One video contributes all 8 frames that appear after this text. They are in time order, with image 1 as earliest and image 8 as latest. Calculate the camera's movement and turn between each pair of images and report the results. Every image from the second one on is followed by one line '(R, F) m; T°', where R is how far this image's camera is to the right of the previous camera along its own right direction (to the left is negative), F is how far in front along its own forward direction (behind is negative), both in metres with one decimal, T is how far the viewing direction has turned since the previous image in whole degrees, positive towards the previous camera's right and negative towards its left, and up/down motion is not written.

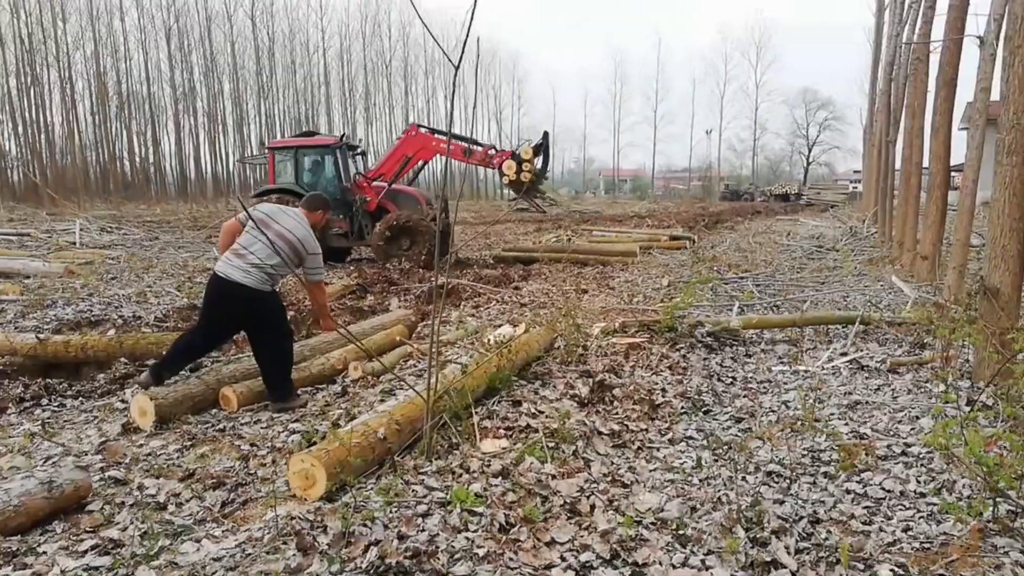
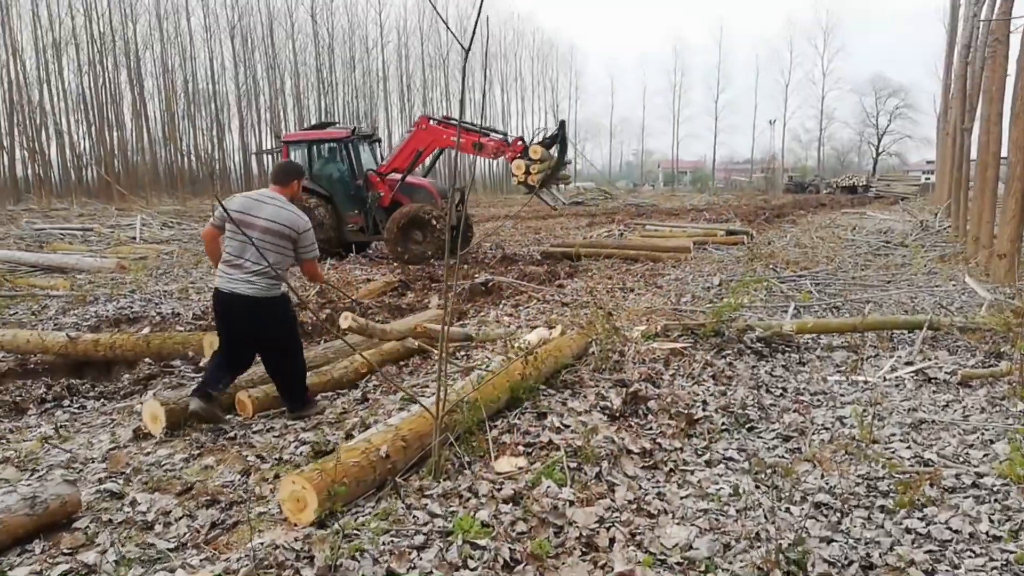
(+0.2, +0.3) m; -4°
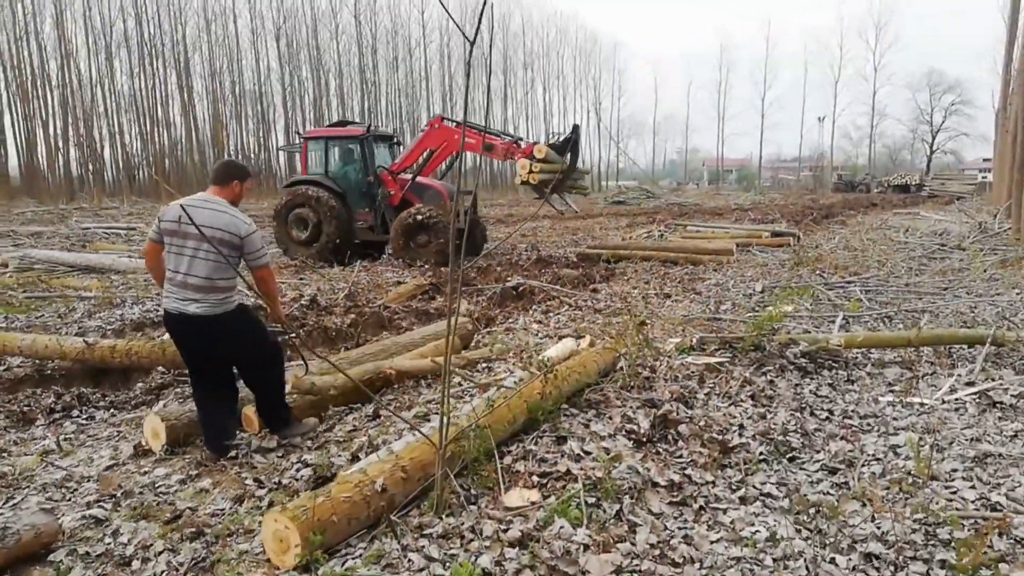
(+0.1, +0.3) m; -3°
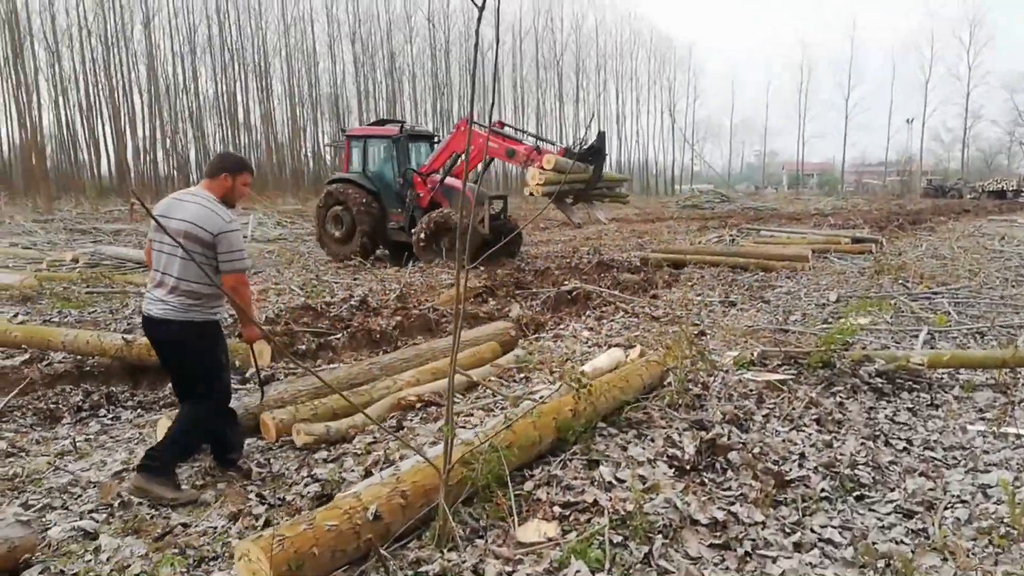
(+0.2, +0.4) m; -5°
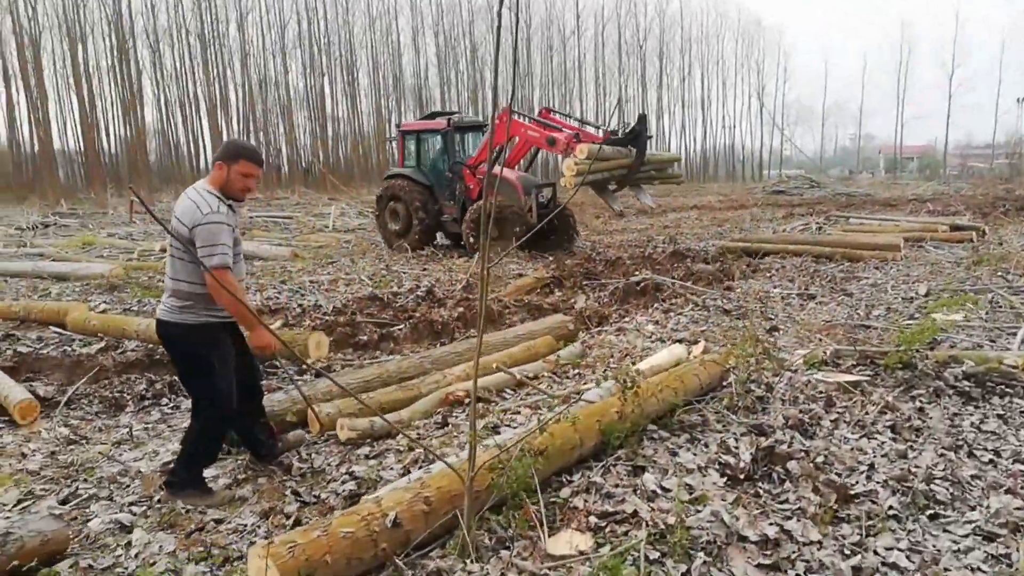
(+0.2, +0.2) m; -6°
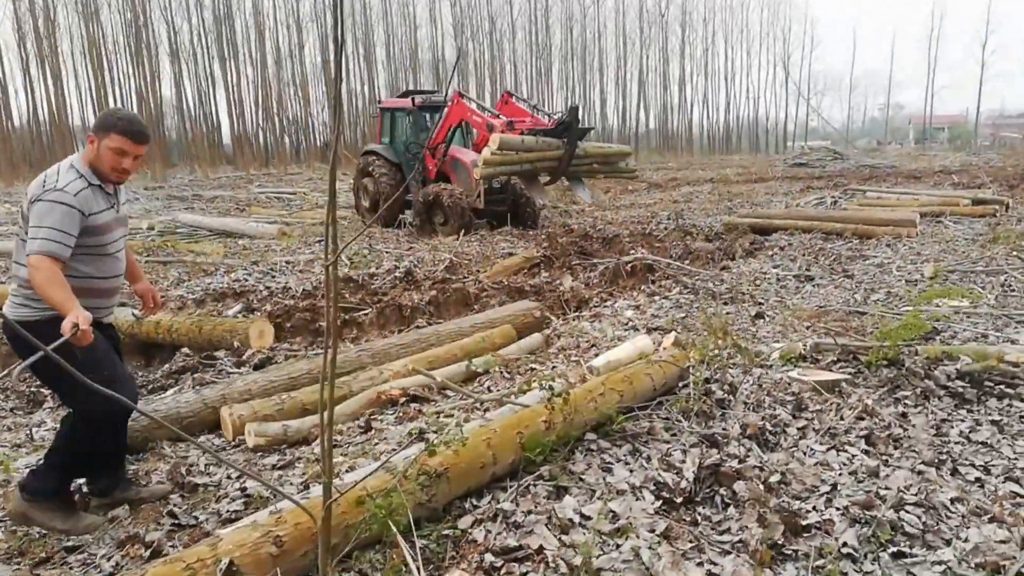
(+0.4, +0.4) m; -2°
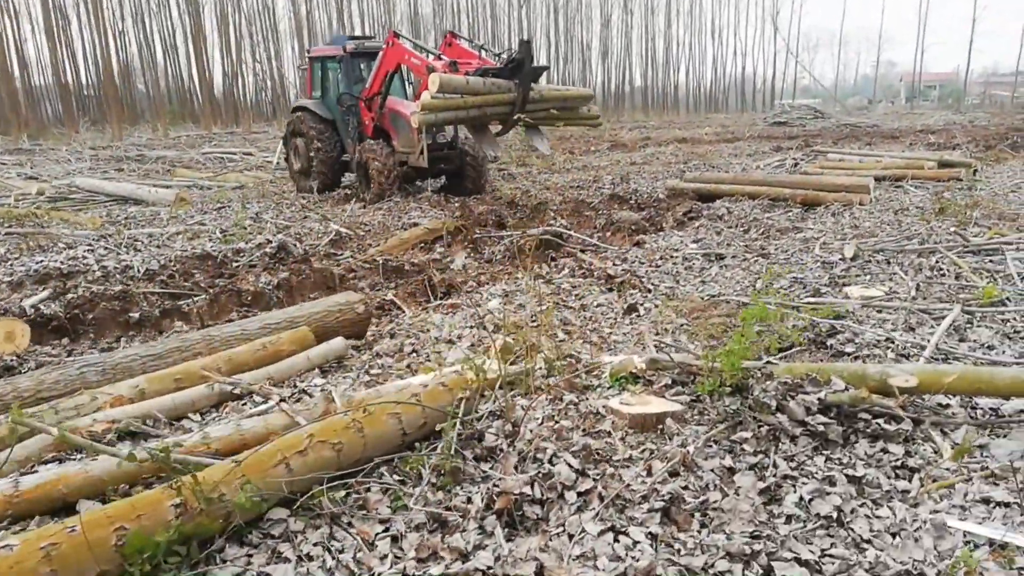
(+1.0, +0.9) m; +1°
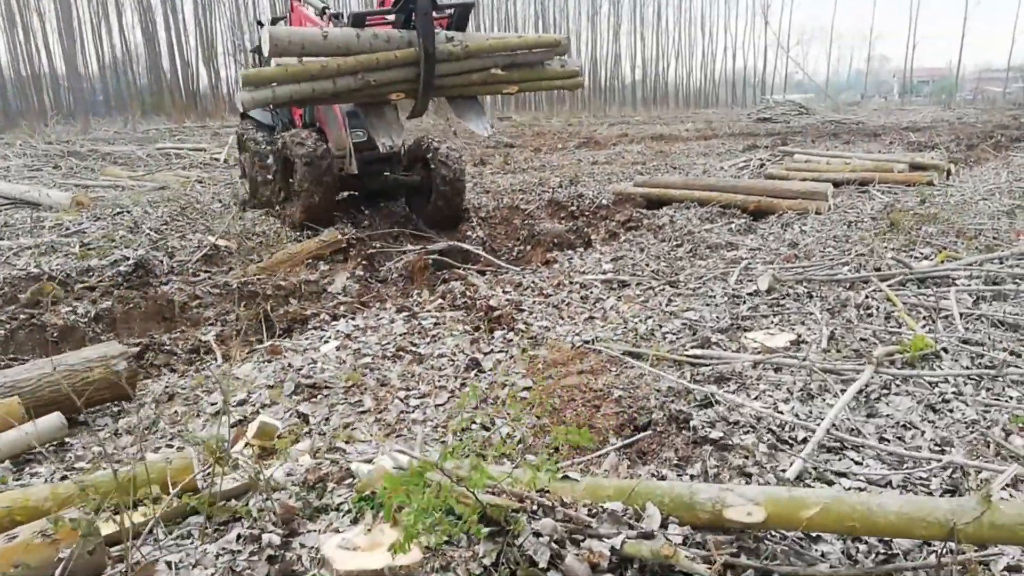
(+0.8, +0.9) m; 0°
